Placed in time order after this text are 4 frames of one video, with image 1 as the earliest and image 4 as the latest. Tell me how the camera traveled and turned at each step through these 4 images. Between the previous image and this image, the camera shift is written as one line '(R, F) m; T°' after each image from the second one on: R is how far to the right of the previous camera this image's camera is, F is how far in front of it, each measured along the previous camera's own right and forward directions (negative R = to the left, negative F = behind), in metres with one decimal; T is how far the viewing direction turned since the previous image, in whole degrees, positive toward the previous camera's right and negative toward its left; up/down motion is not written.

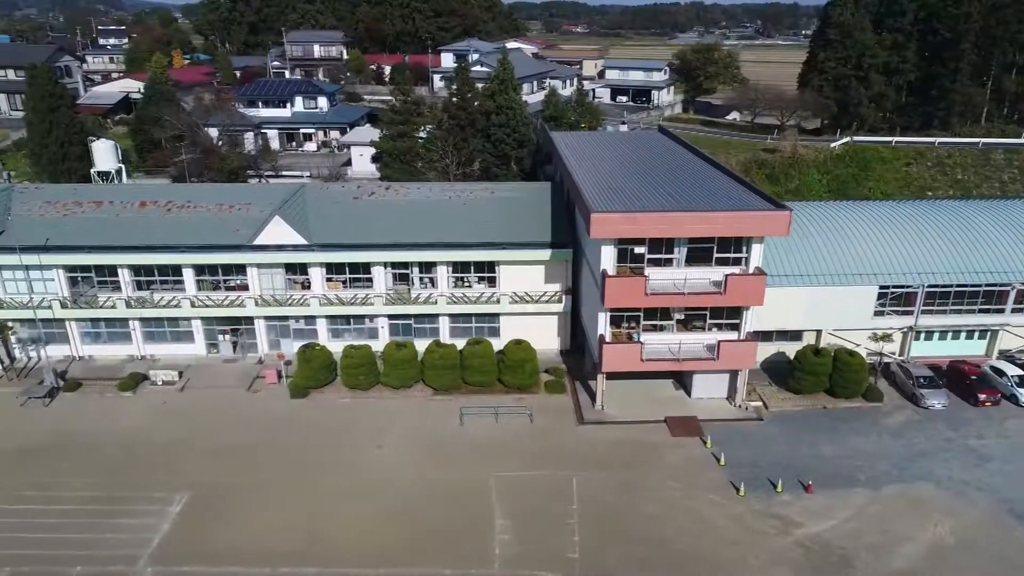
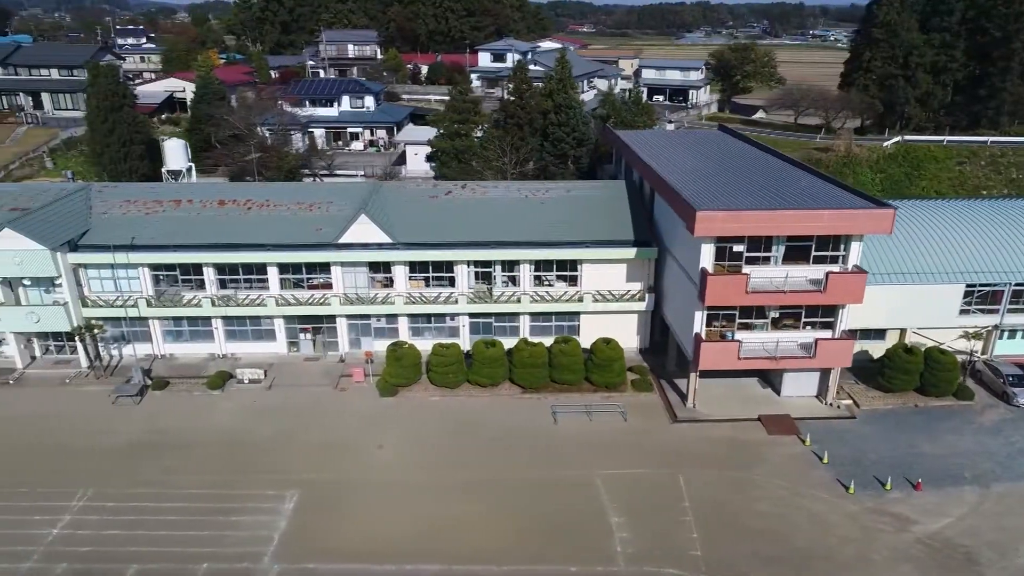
(-2.9, 0.0) m; 0°
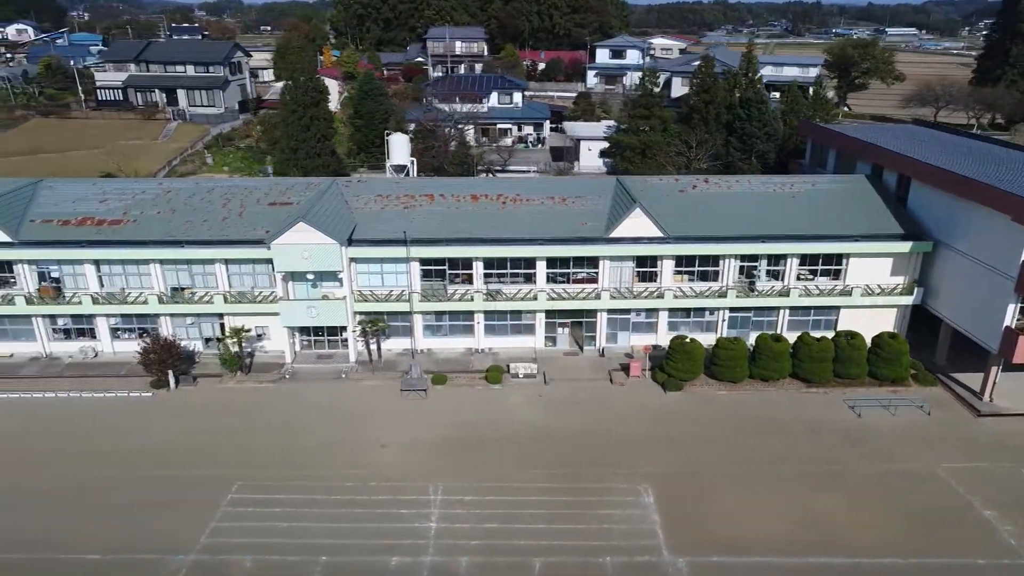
(-9.3, +0.1) m; 0°
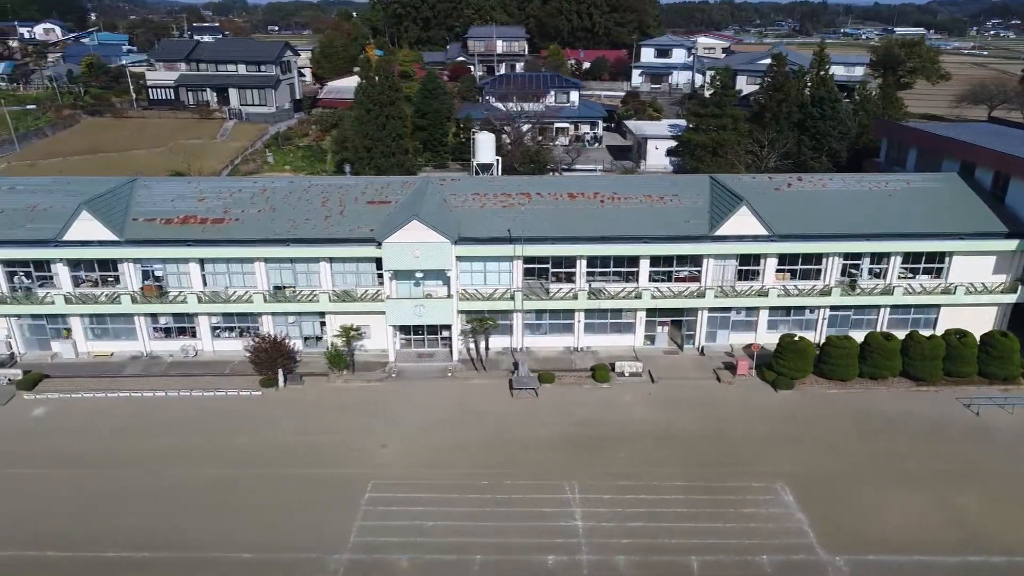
(-3.6, +0.1) m; 0°
